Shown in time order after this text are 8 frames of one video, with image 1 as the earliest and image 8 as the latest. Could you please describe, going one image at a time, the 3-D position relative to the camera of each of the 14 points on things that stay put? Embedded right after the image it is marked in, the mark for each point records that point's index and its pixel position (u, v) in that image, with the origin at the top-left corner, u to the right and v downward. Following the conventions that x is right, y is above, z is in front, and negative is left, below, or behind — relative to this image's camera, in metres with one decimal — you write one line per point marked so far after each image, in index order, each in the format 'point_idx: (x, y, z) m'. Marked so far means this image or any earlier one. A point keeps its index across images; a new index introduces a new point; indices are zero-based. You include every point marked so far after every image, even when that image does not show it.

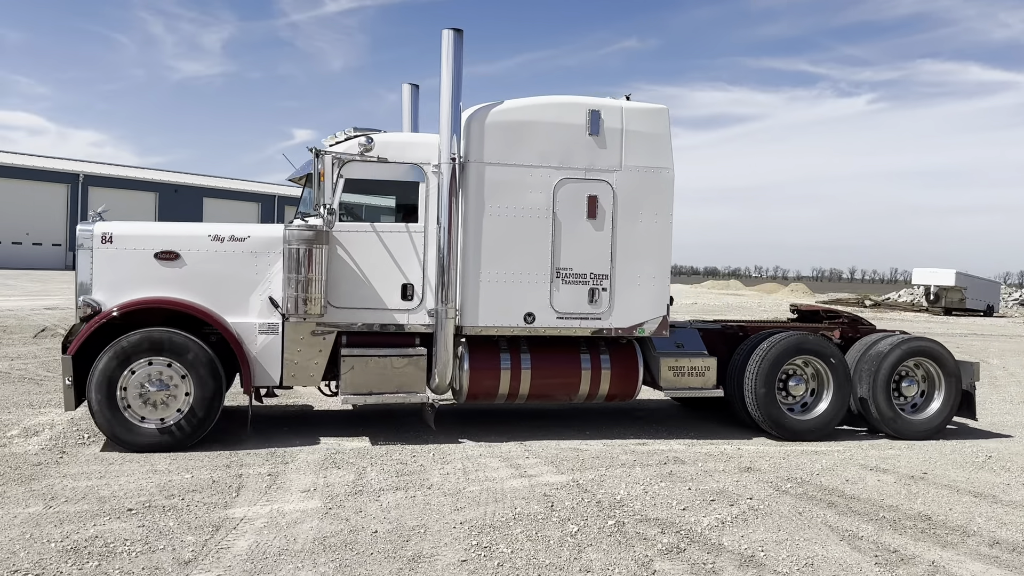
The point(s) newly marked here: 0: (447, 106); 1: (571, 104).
0: (-0.4, +1.3, +5.9) m
1: (+0.4, +1.3, +6.2) m
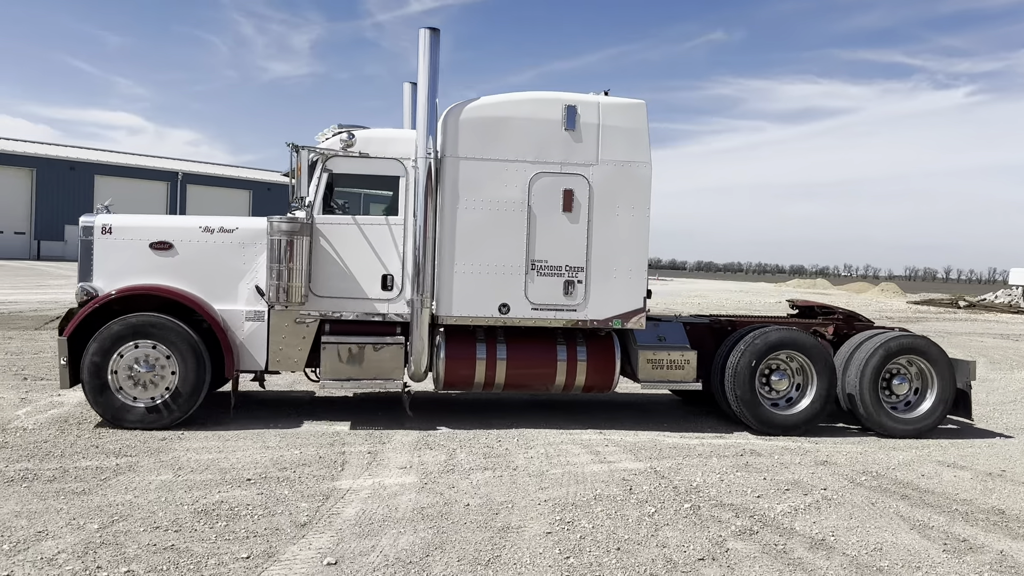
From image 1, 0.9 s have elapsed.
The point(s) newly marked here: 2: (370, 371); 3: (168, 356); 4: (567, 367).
0: (-0.6, +1.3, +6.1) m
1: (+0.3, +1.4, +6.3) m
2: (-1.0, -0.6, +6.3) m
3: (-2.4, -0.5, +5.9) m
4: (+0.4, -0.6, +6.5) m
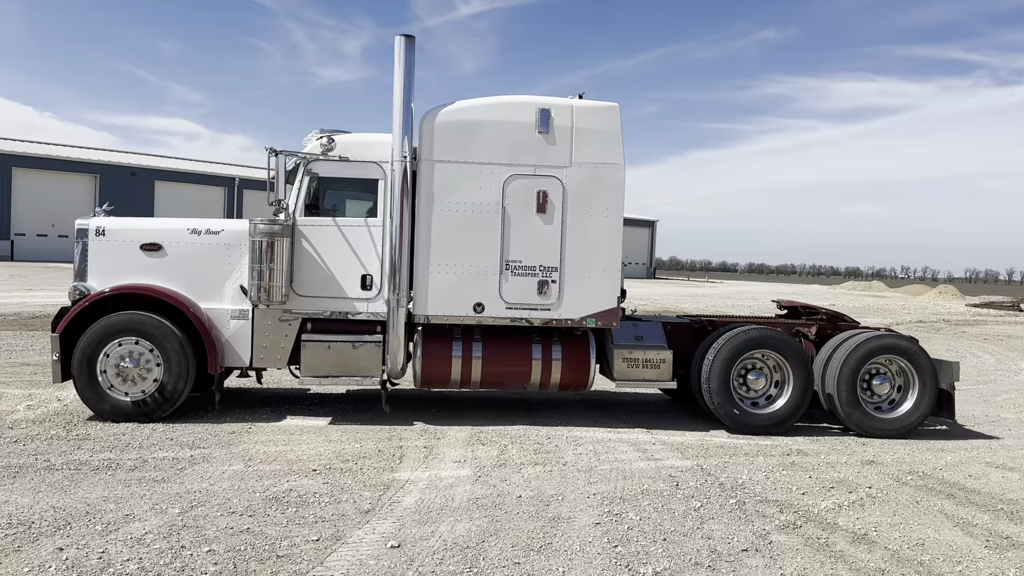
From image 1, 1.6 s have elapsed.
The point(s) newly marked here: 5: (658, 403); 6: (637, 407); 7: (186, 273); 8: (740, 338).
0: (-0.8, +1.3, +6.3) m
1: (+0.1, +1.4, +6.5) m
2: (-1.2, -0.6, +6.5) m
3: (-2.6, -0.5, +6.2) m
4: (+0.2, -0.6, +6.6) m
5: (+1.3, -1.0, +7.7) m
6: (+1.1, -1.0, +7.5) m
7: (-2.5, +0.1, +6.5) m
8: (+1.8, -0.4, +6.7) m
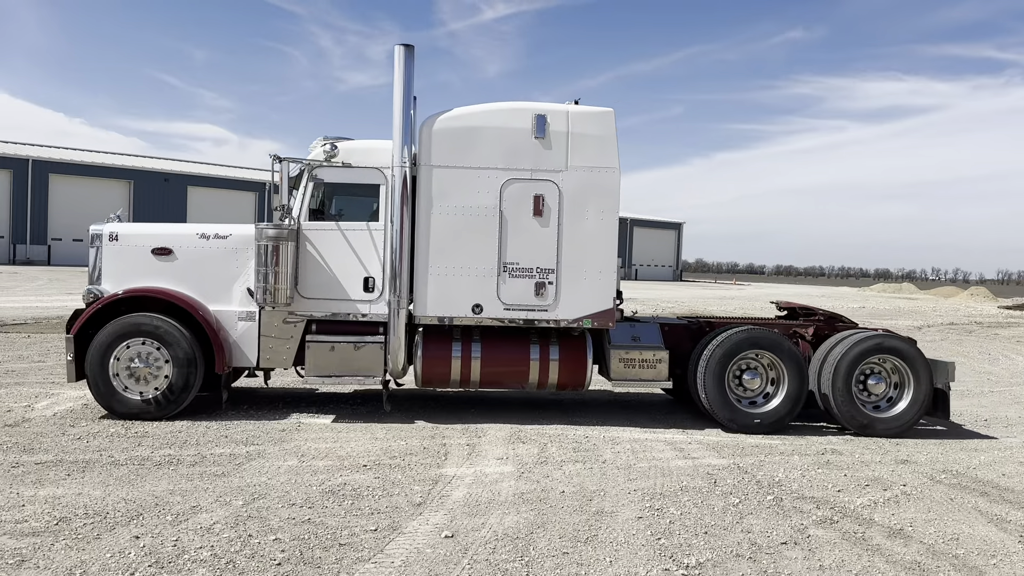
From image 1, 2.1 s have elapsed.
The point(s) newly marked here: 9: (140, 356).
0: (-0.9, +1.3, +6.5) m
1: (0.0, +1.4, +6.6) m
2: (-1.2, -0.6, +6.7) m
3: (-2.6, -0.5, +6.4) m
4: (+0.2, -0.6, +6.7) m
5: (+1.3, -1.0, +7.8) m
6: (+1.1, -1.0, +7.6) m
7: (-2.5, +0.1, +6.8) m
8: (+1.8, -0.4, +6.8) m
9: (-2.7, -0.5, +6.4) m
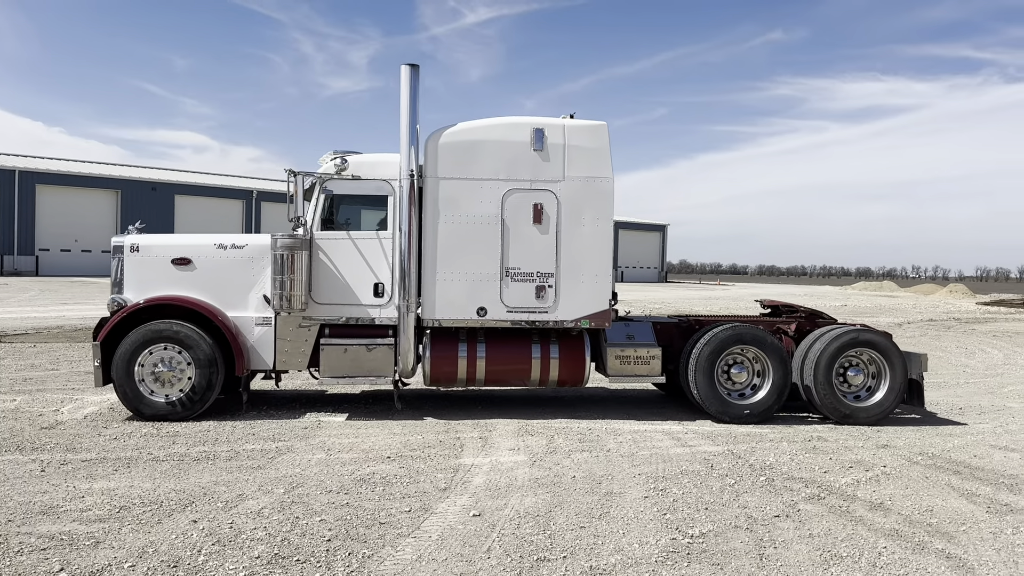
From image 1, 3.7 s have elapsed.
0: (-0.9, +1.3, +6.9) m
1: (0.0, +1.3, +7.1) m
2: (-1.2, -0.7, +7.1) m
3: (-2.6, -0.6, +6.8) m
4: (+0.2, -0.6, +7.2) m
5: (+1.3, -1.1, +8.3) m
6: (+1.1, -1.1, +8.1) m
7: (-2.5, 0.0, +7.1) m
8: (+1.8, -0.4, +7.2) m
9: (-2.7, -0.6, +6.8) m
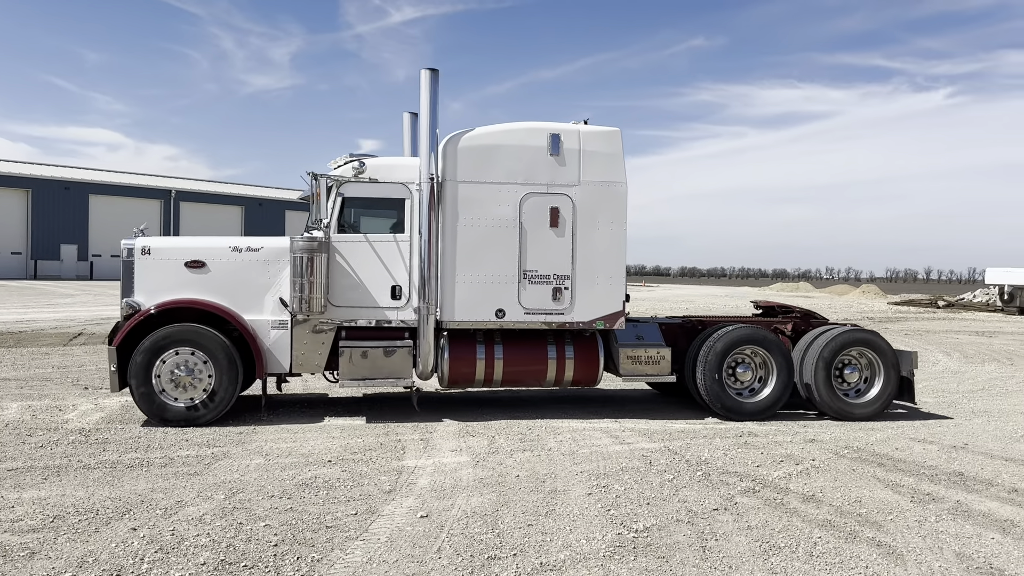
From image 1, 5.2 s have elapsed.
0: (-0.7, +1.2, +7.0) m
1: (+0.2, +1.3, +7.2) m
2: (-1.1, -0.7, +7.1) m
3: (-2.4, -0.6, +6.7) m
4: (+0.4, -0.6, +7.3) m
5: (+1.4, -1.1, +8.5) m
6: (+1.2, -1.1, +8.3) m
7: (-2.3, 0.0, +7.1) m
8: (+1.9, -0.4, +7.5) m
9: (-2.5, -0.6, +6.7) m
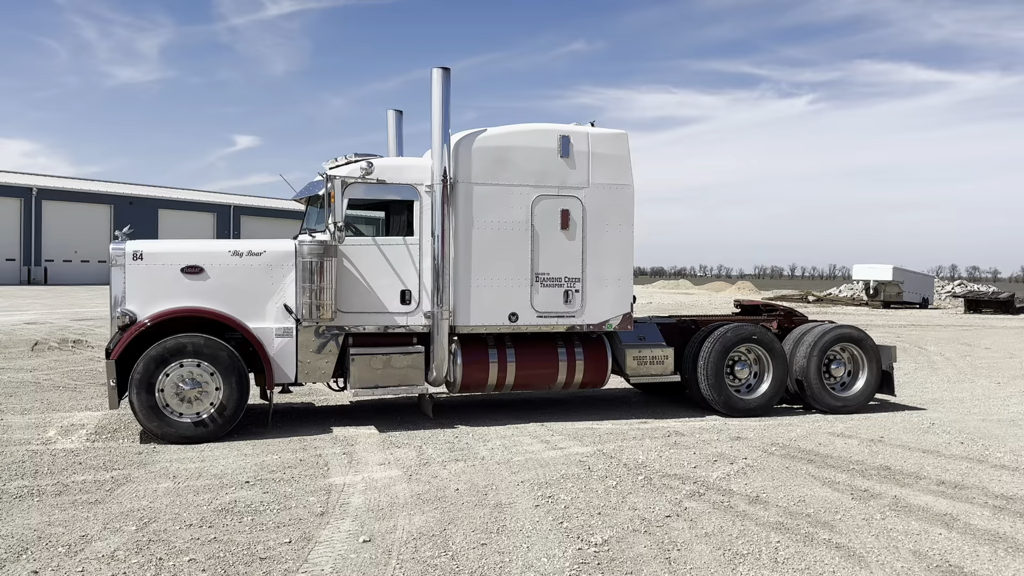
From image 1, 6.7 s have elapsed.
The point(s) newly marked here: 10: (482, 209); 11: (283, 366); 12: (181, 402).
0: (-0.6, +1.2, +6.8) m
1: (+0.3, +1.3, +7.2) m
2: (-0.9, -0.7, +6.9) m
3: (-2.2, -0.6, +6.3) m
4: (+0.5, -0.7, +7.3) m
5: (+1.3, -1.1, +8.6) m
6: (+1.1, -1.1, +8.4) m
7: (-2.2, -0.1, +6.7) m
8: (+1.9, -0.4, +7.7) m
9: (-2.3, -0.6, +6.3) m
10: (-0.2, +0.6, +7.0) m
11: (-1.8, -0.6, +6.8) m
12: (-2.3, -0.7, +6.3) m
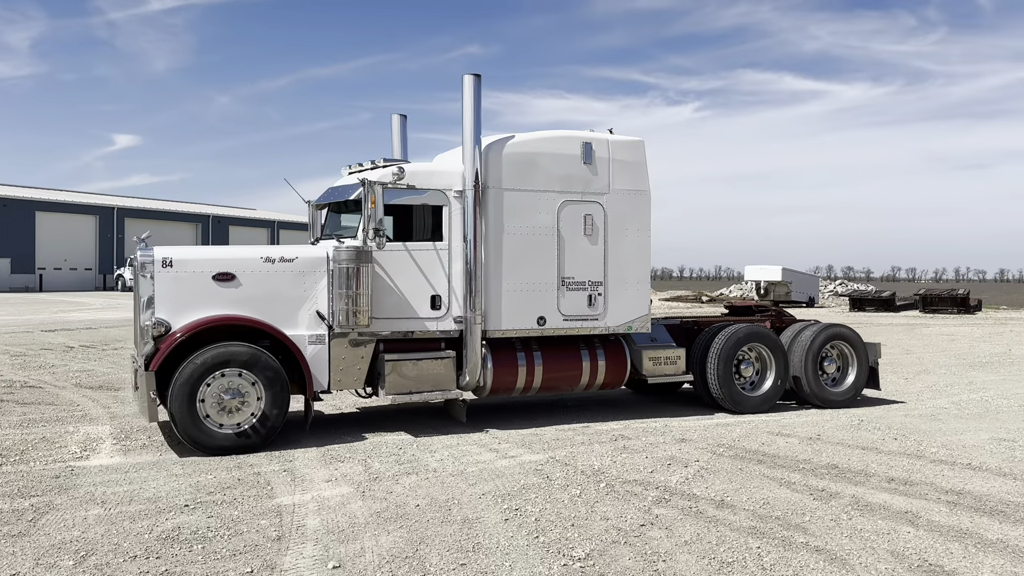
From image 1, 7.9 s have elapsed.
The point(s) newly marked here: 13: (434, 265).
0: (-0.3, +1.2, +6.9) m
1: (+0.5, +1.3, +7.3) m
2: (-0.7, -0.8, +6.9) m
3: (-1.9, -0.7, +6.2) m
4: (+0.7, -0.7, +7.4) m
5: (+1.3, -1.1, +8.9) m
6: (+1.2, -1.1, +8.6) m
7: (-1.9, -0.1, +6.5) m
8: (+2.1, -0.4, +8.0) m
9: (-2.0, -0.7, +6.1) m
10: (0.0, +0.6, +7.0) m
11: (-1.5, -0.7, +6.7) m
12: (-1.9, -0.8, +6.2) m
13: (-0.6, +0.2, +7.0) m
